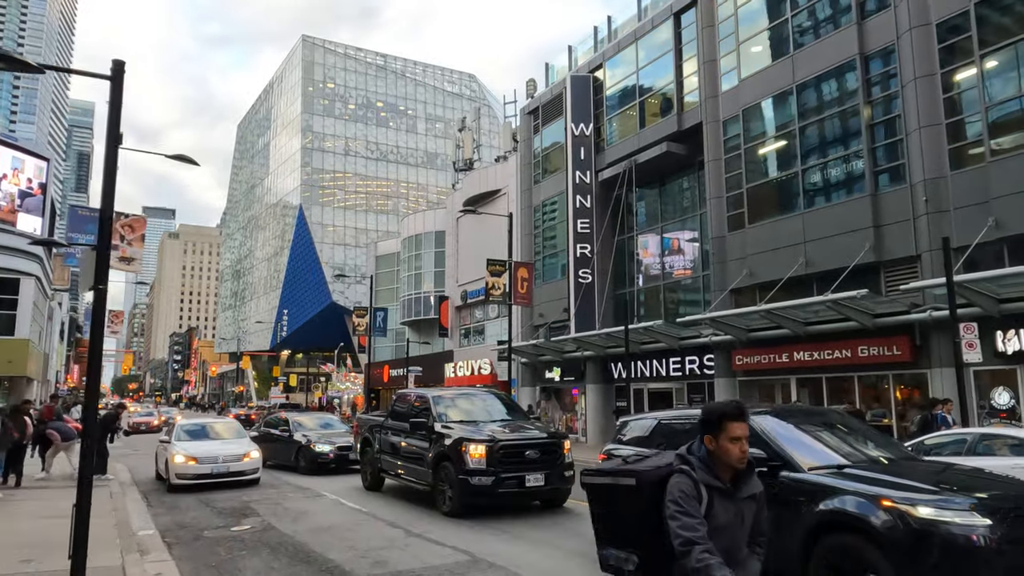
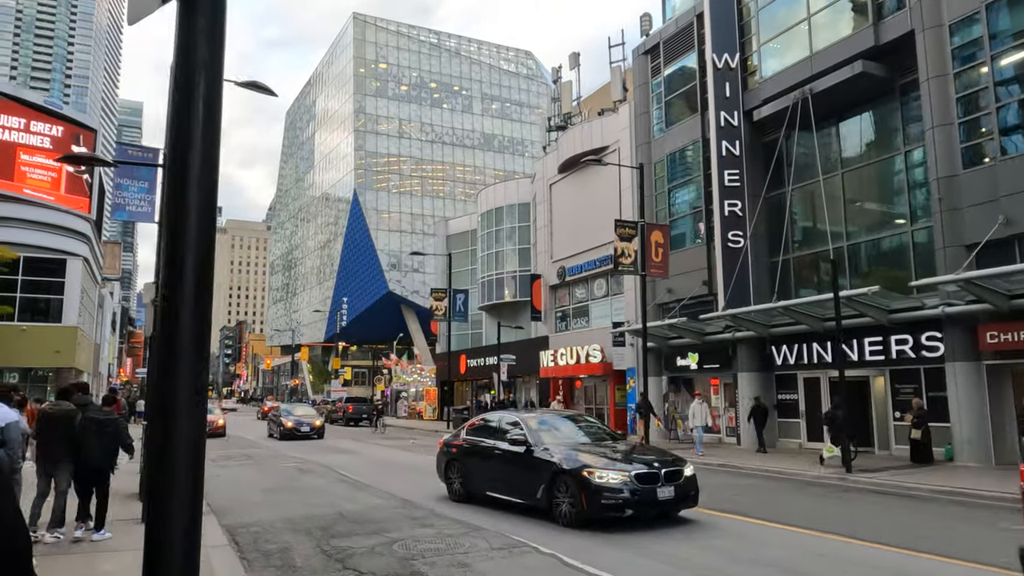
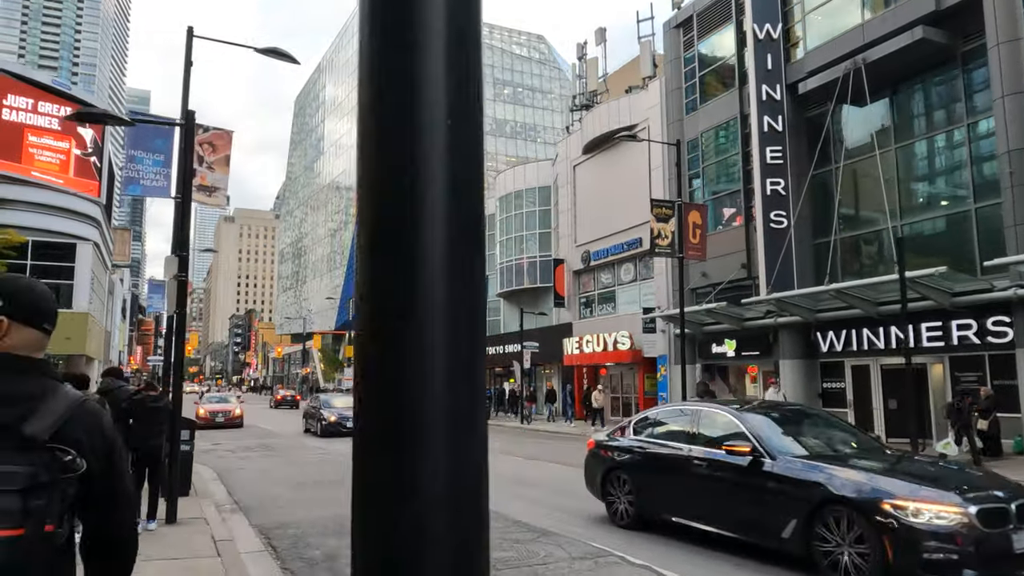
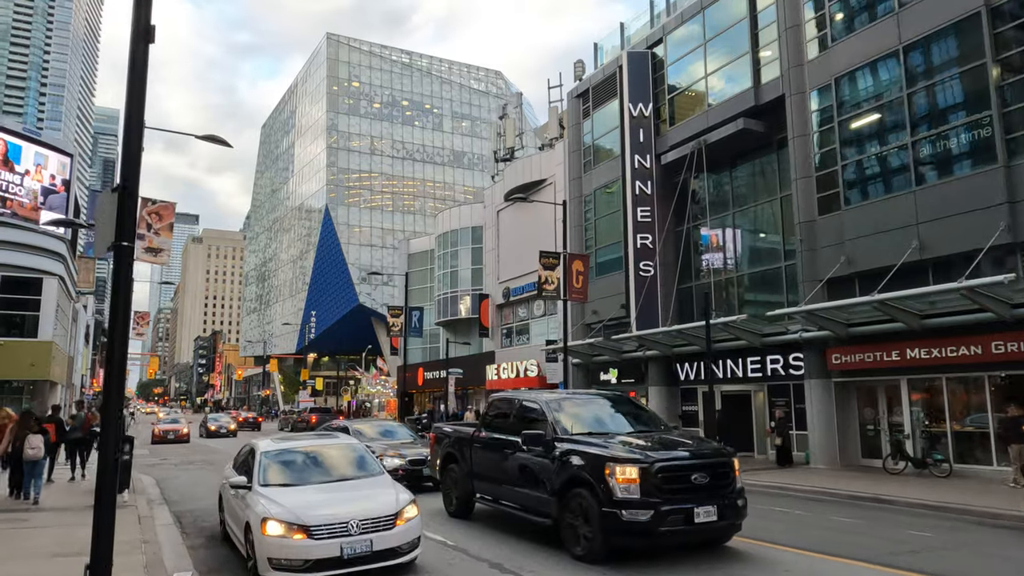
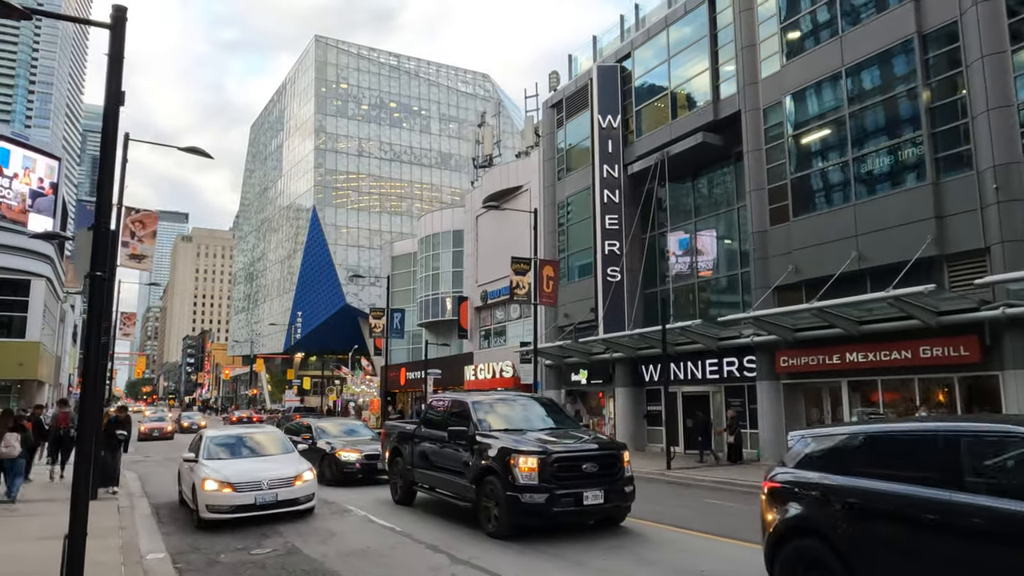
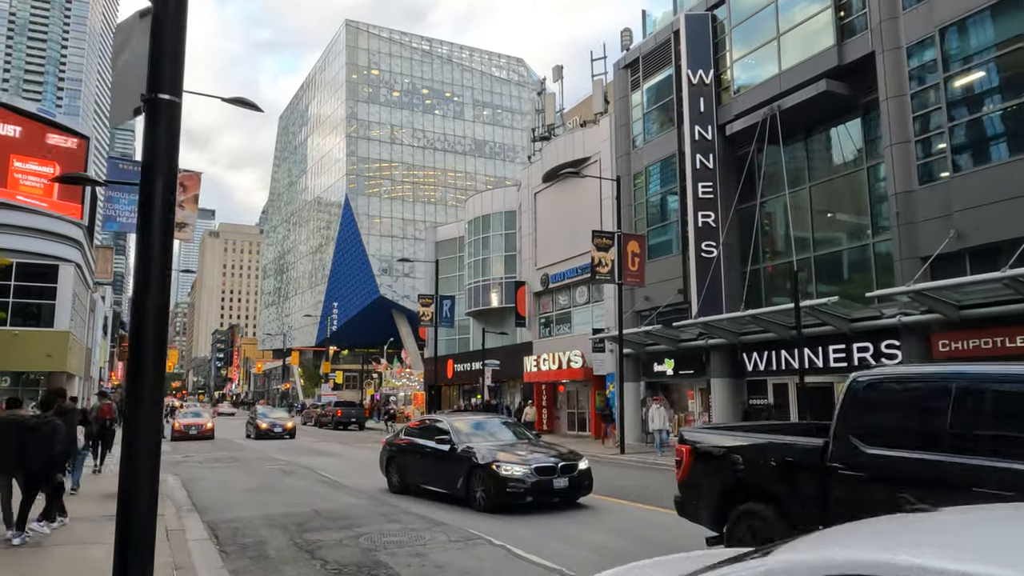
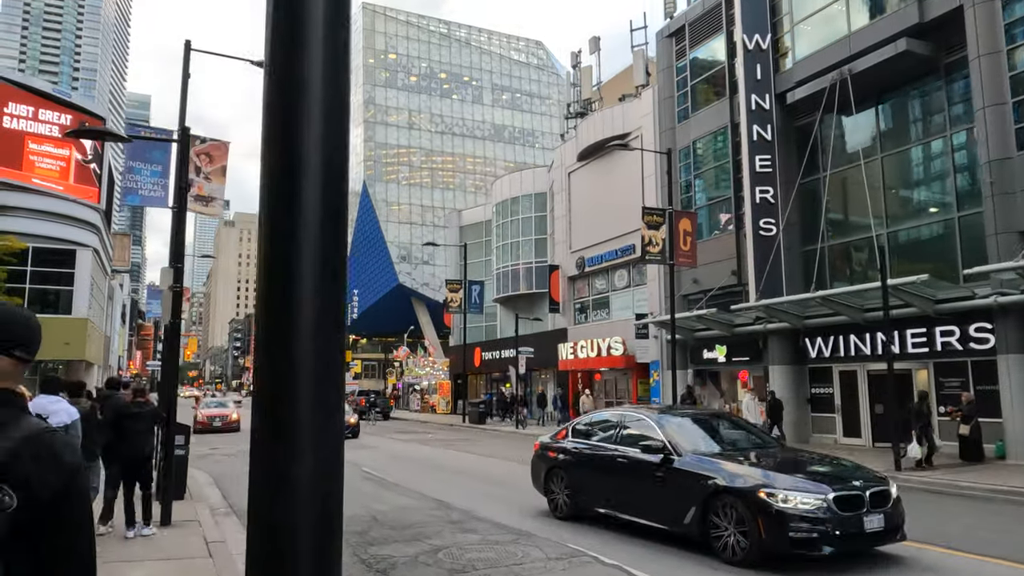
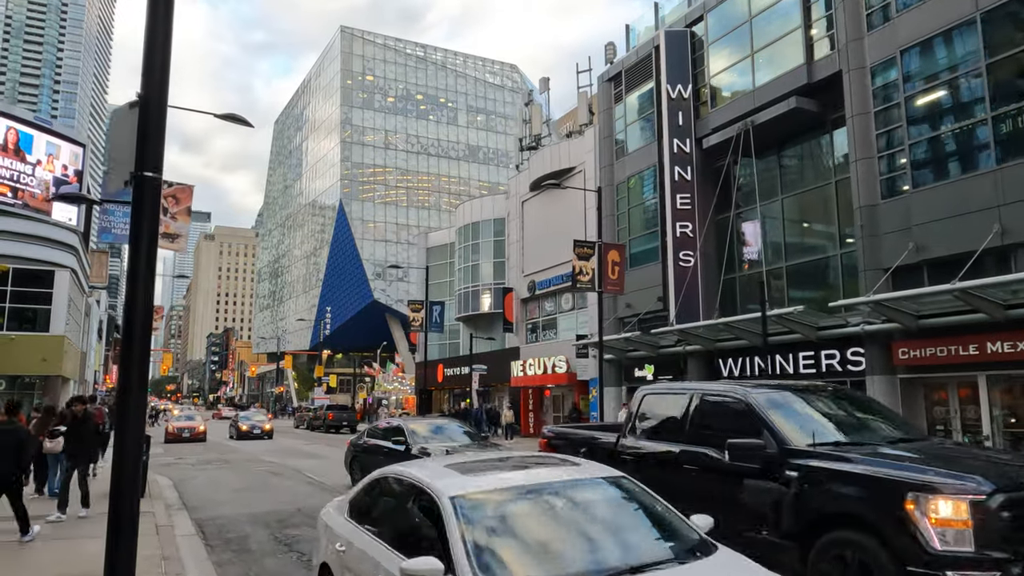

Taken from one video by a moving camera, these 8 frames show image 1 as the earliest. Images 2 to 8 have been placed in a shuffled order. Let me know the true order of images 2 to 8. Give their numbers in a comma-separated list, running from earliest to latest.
5, 4, 8, 6, 2, 7, 3
